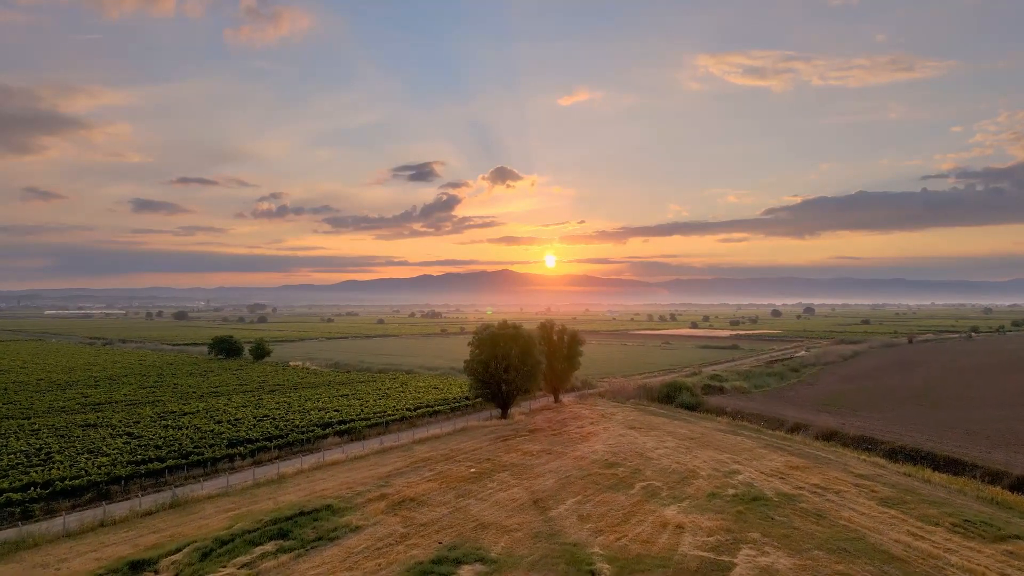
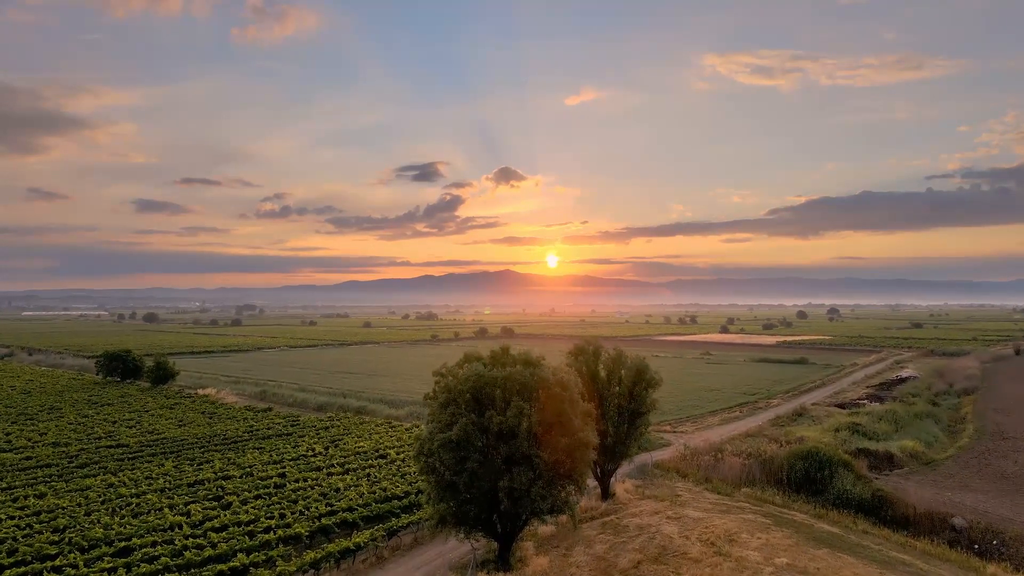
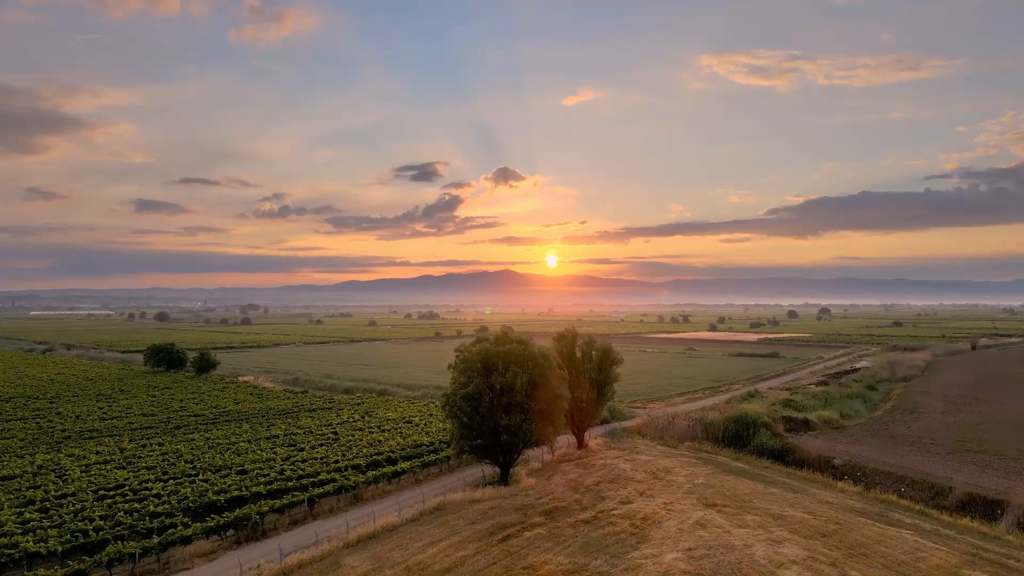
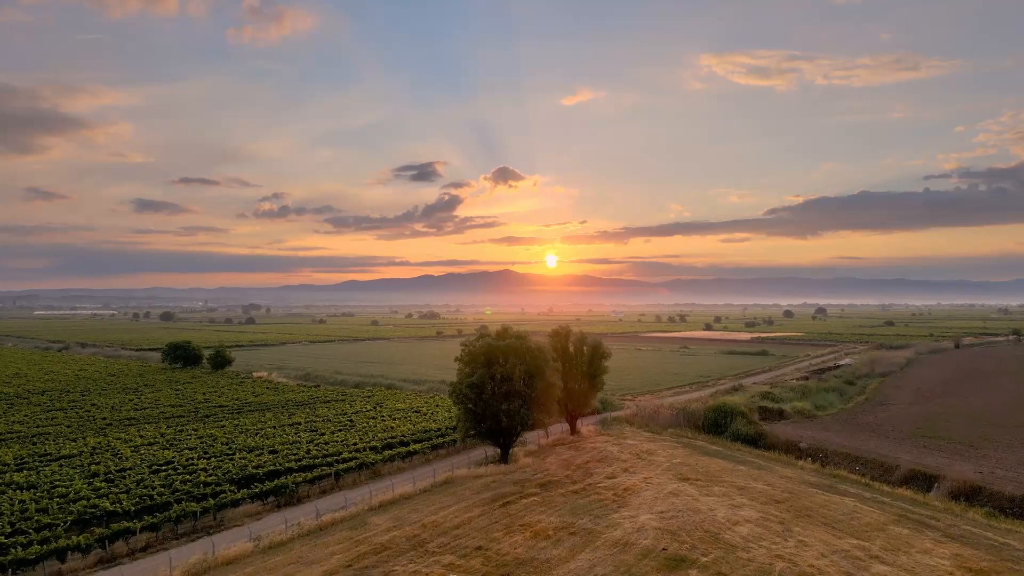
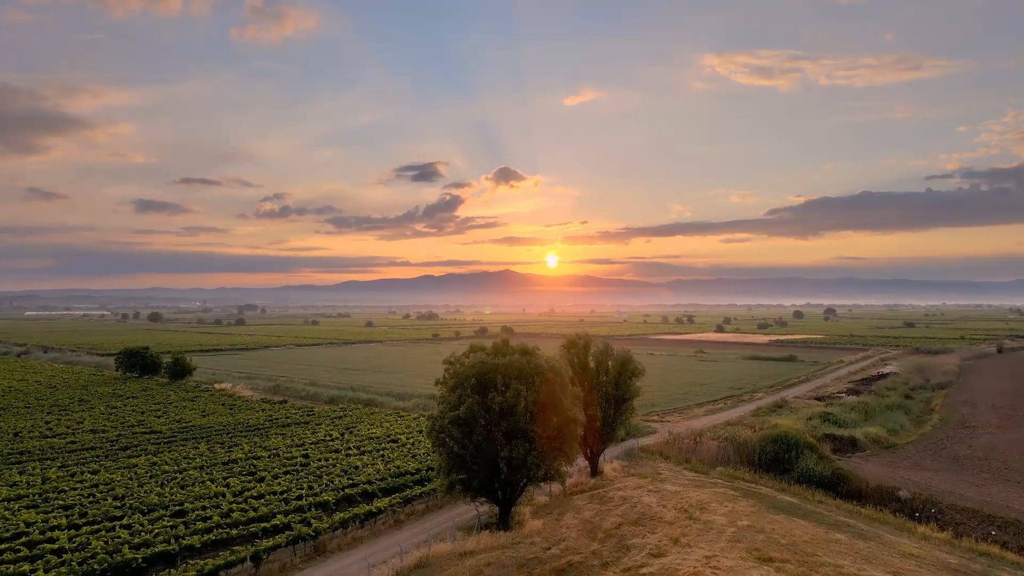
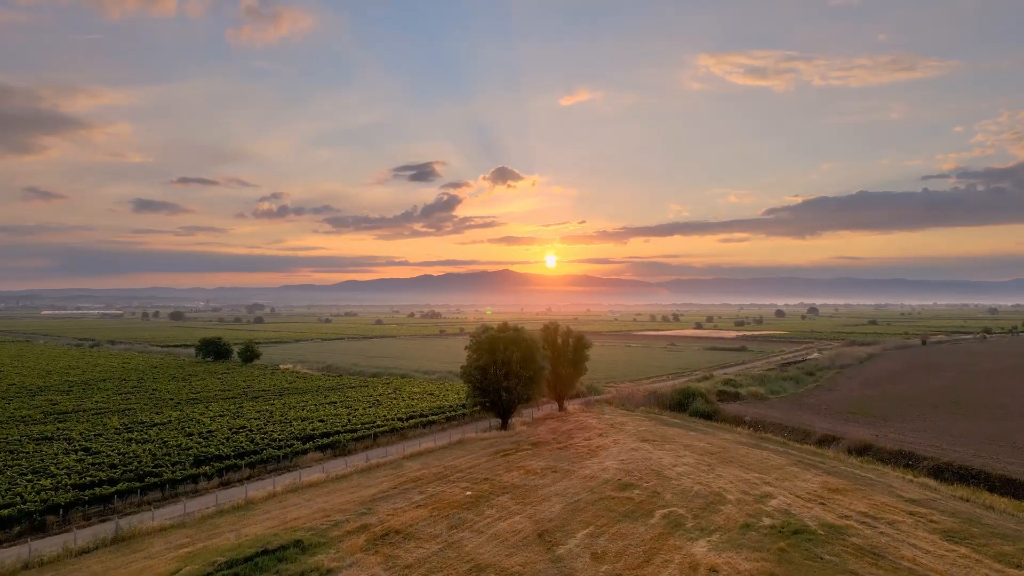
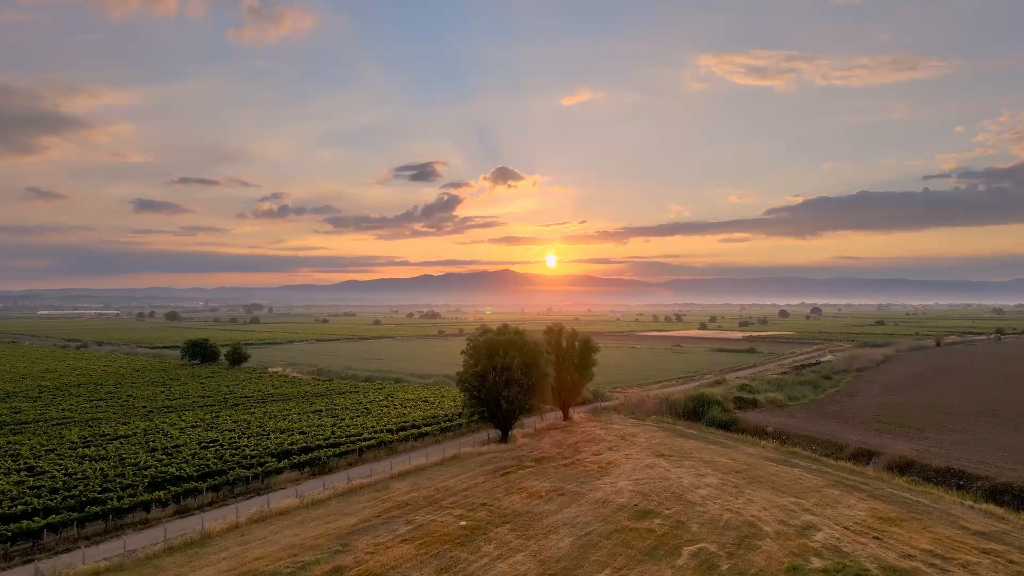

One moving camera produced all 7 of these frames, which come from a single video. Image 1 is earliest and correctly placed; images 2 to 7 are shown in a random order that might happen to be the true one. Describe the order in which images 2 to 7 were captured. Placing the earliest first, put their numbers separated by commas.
6, 7, 4, 3, 5, 2
